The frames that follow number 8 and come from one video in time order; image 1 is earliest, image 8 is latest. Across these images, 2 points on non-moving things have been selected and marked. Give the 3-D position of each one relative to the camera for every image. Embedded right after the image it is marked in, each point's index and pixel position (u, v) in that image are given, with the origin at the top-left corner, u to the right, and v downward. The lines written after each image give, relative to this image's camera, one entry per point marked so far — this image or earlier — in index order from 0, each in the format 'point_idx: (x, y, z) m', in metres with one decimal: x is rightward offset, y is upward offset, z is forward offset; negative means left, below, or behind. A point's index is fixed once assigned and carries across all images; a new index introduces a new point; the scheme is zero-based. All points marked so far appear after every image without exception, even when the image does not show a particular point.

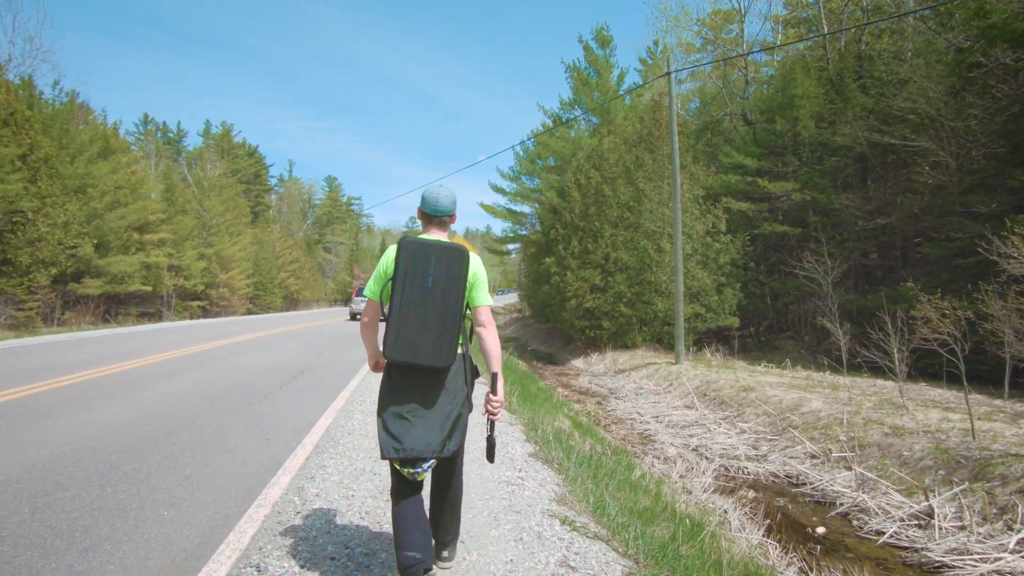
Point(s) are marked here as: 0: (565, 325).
0: (+1.8, -1.3, +18.4) m
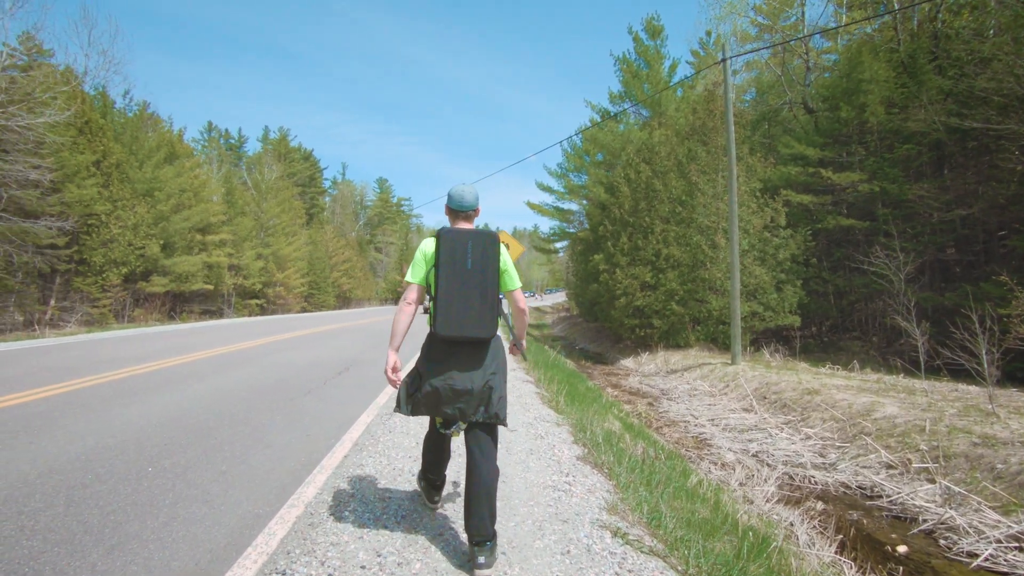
0: (+3.3, -1.2, +18.0) m
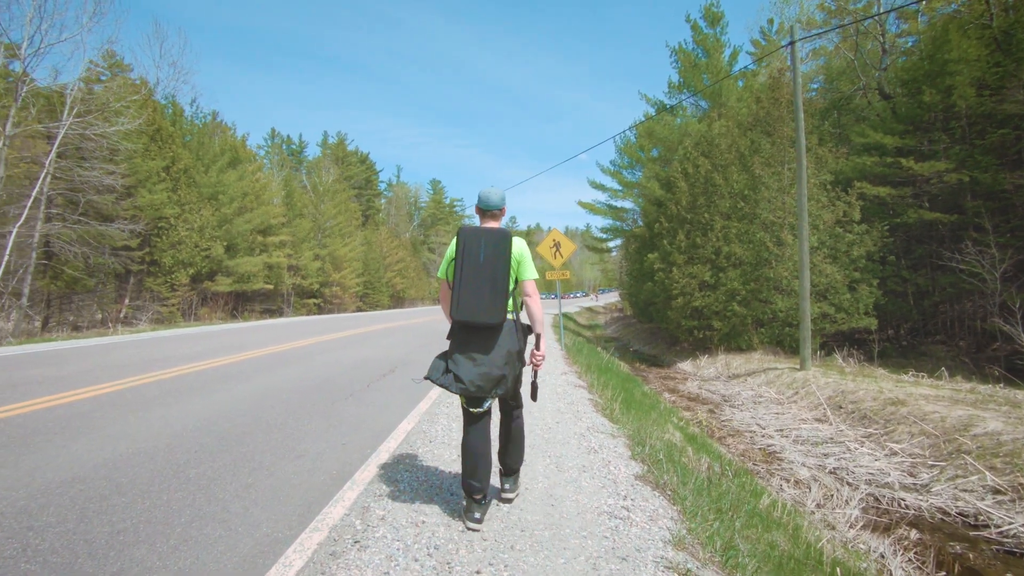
0: (+4.9, -1.2, +17.2) m
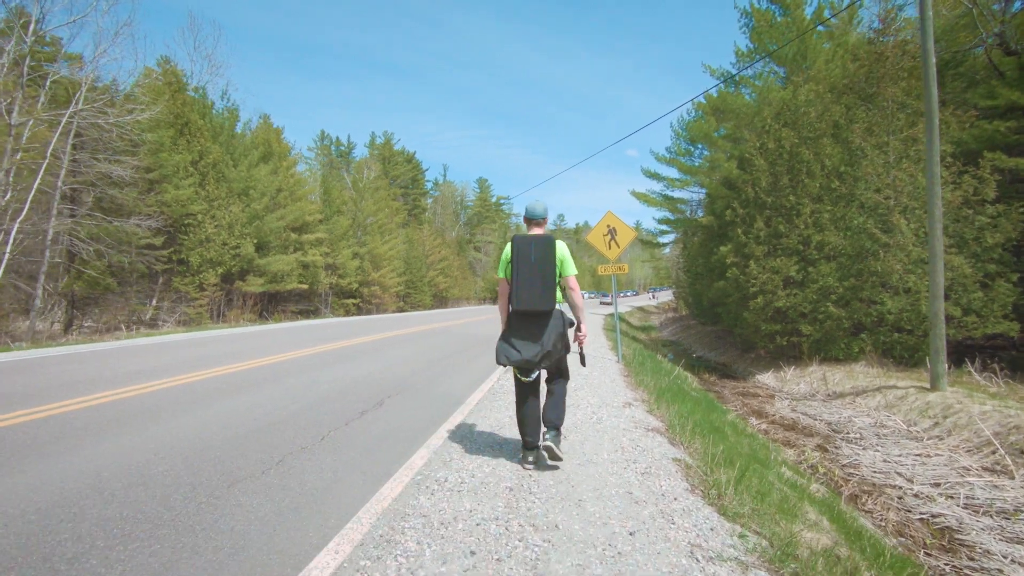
0: (+6.1, -1.1, +14.7) m
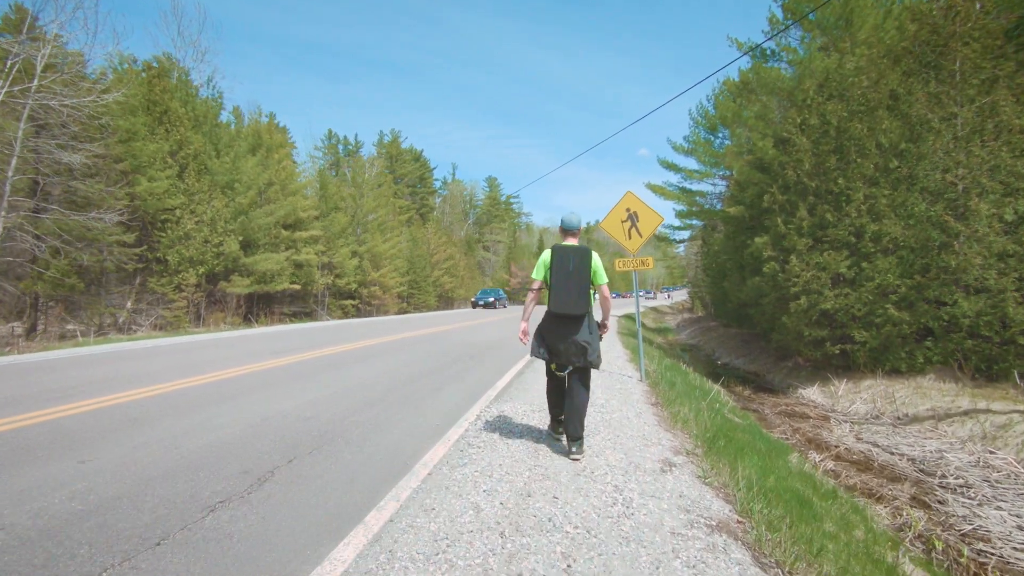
0: (+6.2, -1.1, +12.7) m
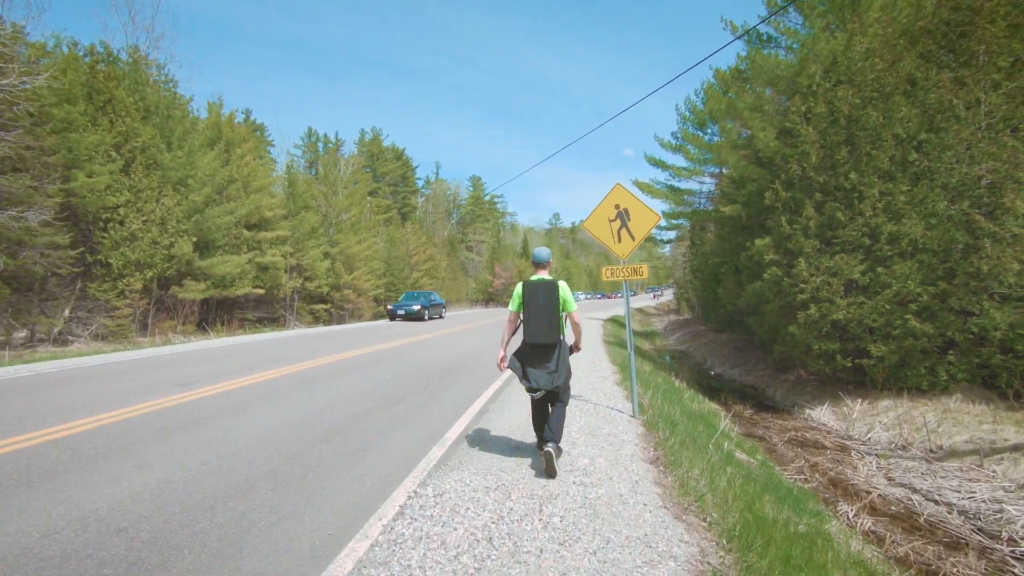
0: (+5.6, -1.2, +11.5) m
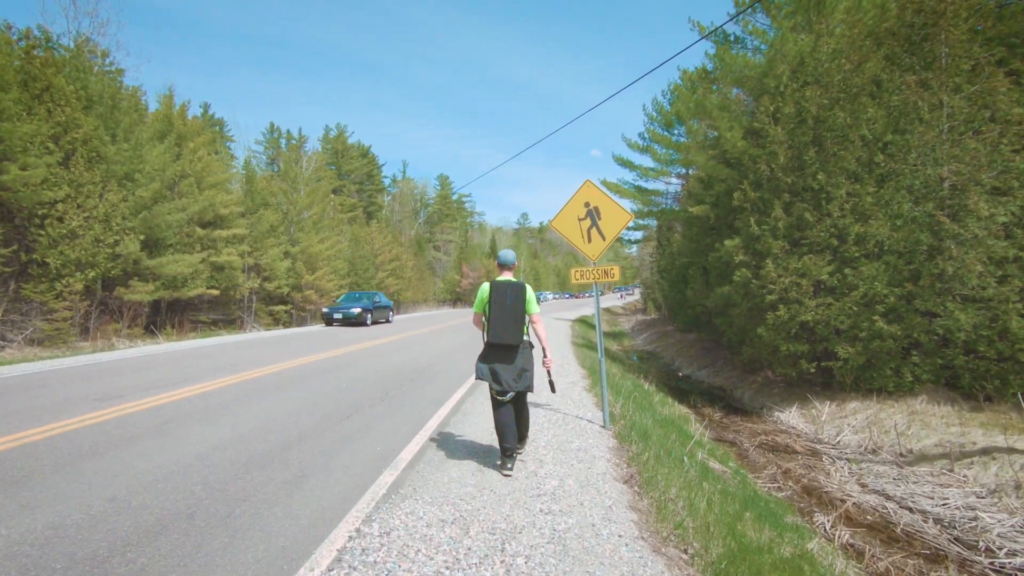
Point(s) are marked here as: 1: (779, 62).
0: (+5.0, -1.3, +11.4) m
1: (+5.6, +4.8, +11.8) m
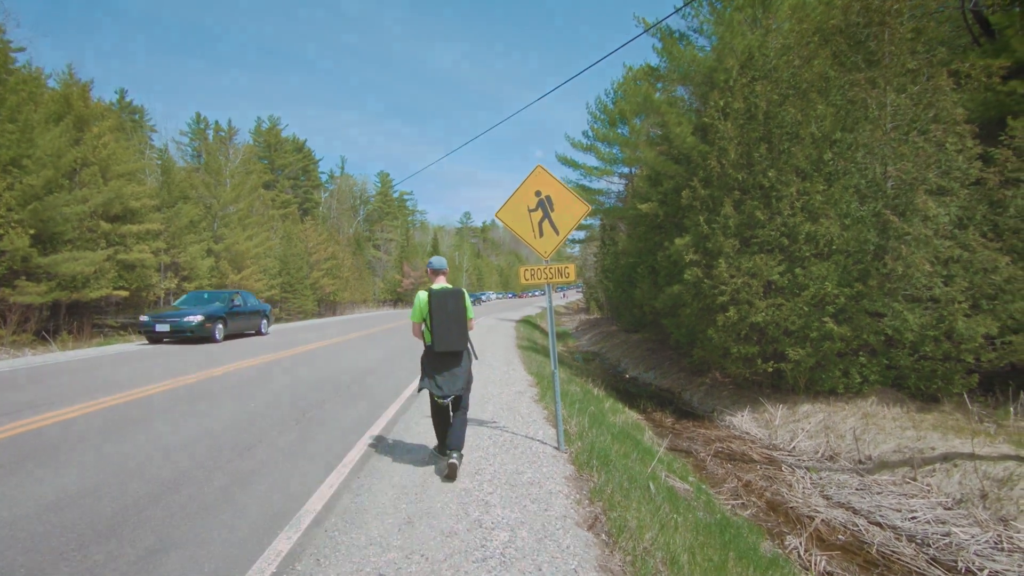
0: (+3.8, -1.3, +11.1) m
1: (+4.4, +4.8, +11.6) m
